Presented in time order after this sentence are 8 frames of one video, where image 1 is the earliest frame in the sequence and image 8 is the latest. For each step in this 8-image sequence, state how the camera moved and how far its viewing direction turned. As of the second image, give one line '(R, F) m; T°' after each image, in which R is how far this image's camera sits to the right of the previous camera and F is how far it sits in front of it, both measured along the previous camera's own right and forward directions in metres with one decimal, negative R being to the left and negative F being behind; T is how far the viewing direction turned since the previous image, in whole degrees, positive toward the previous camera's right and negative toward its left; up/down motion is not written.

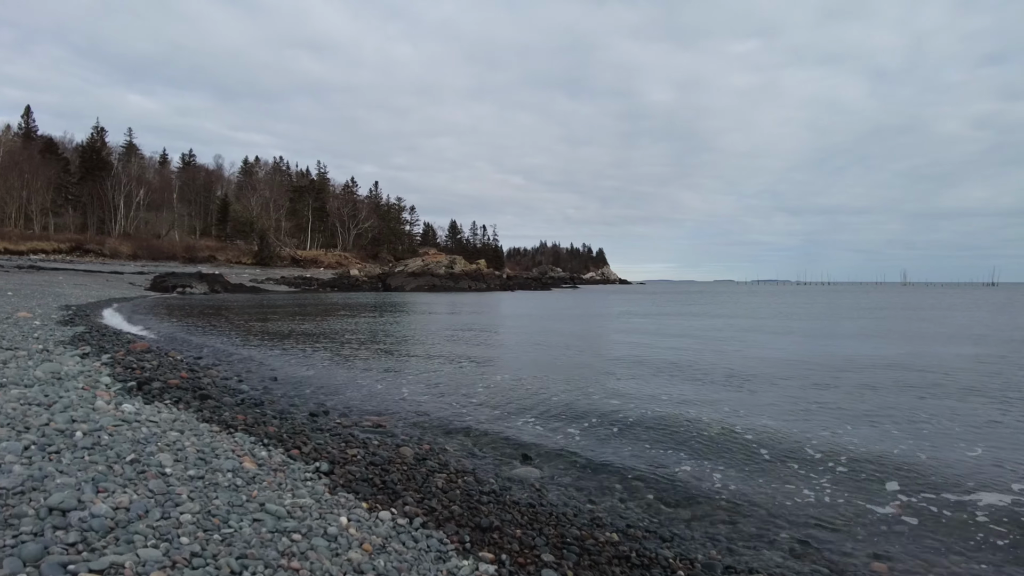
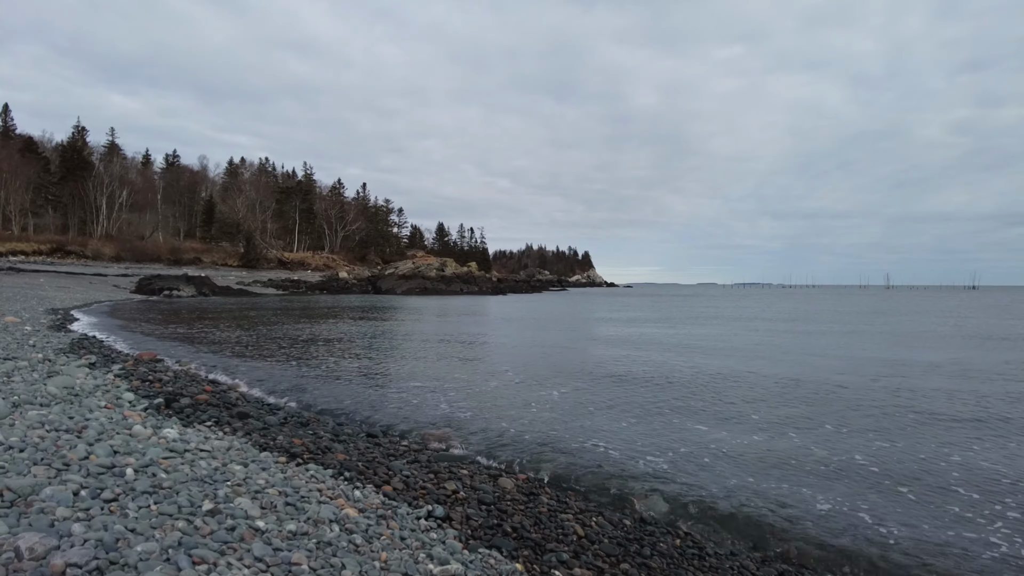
(-0.9, +0.8) m; +1°
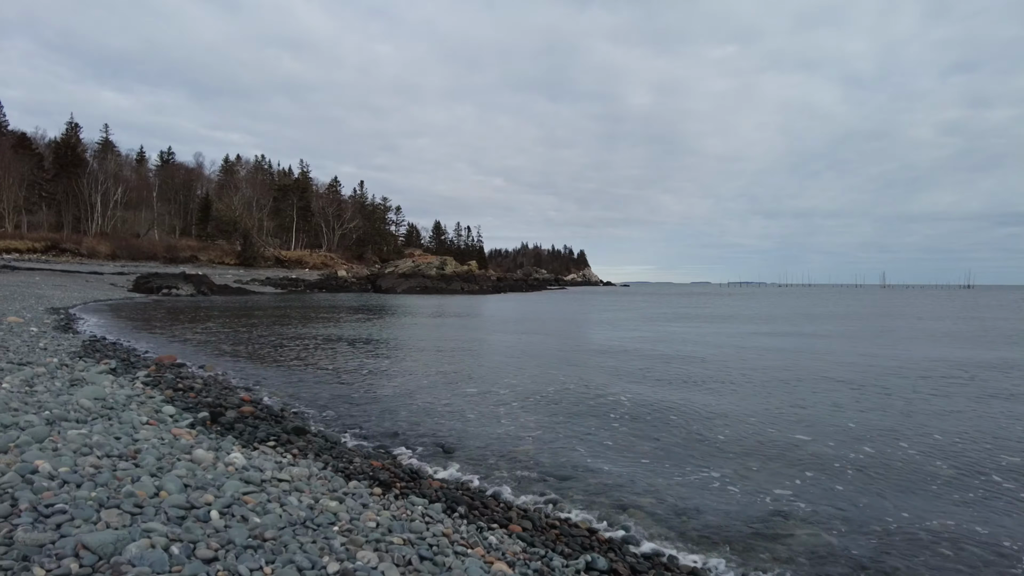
(-0.8, +0.6) m; +1°
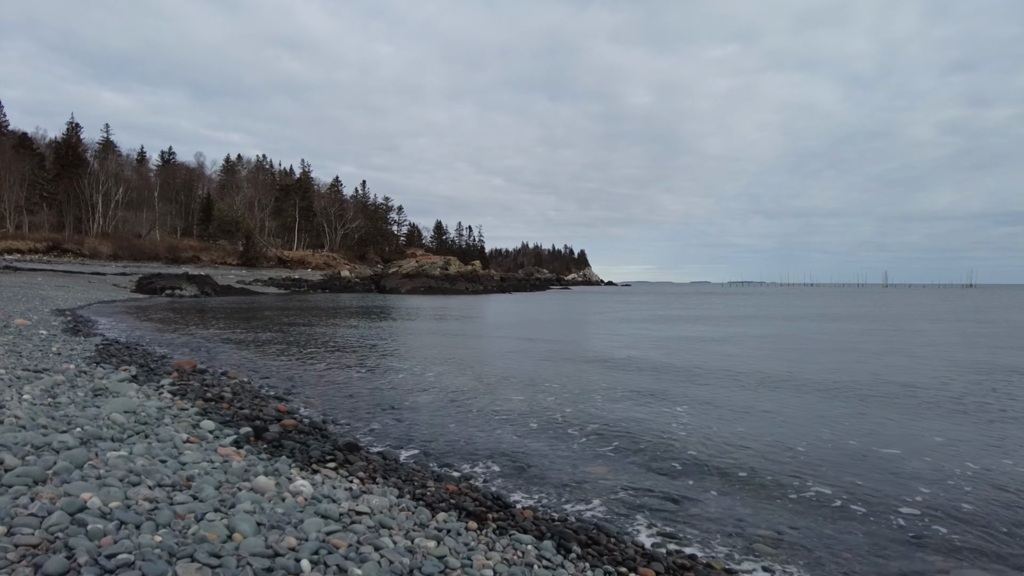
(-0.6, +0.5) m; 0°
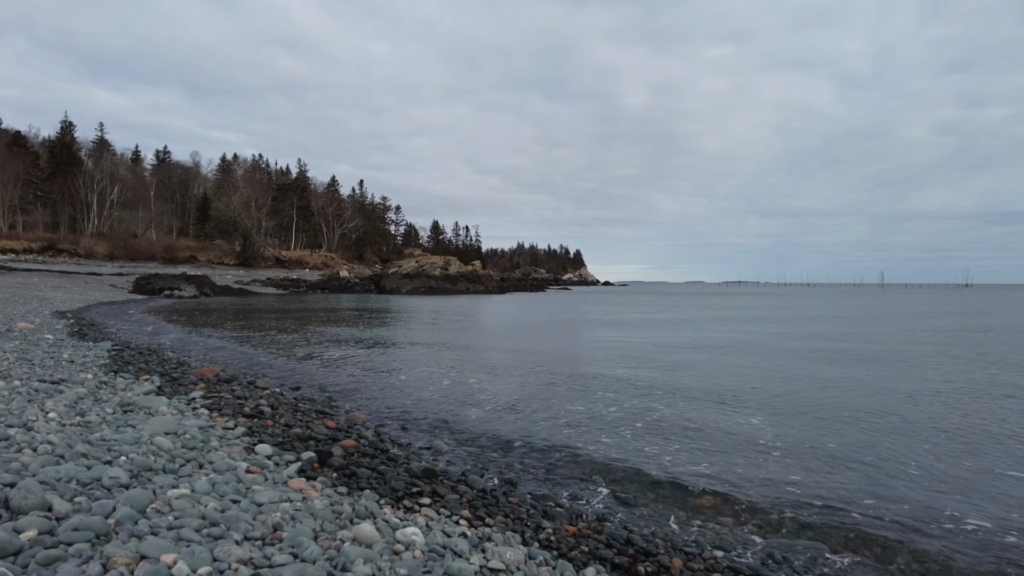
(-0.8, +0.6) m; 0°
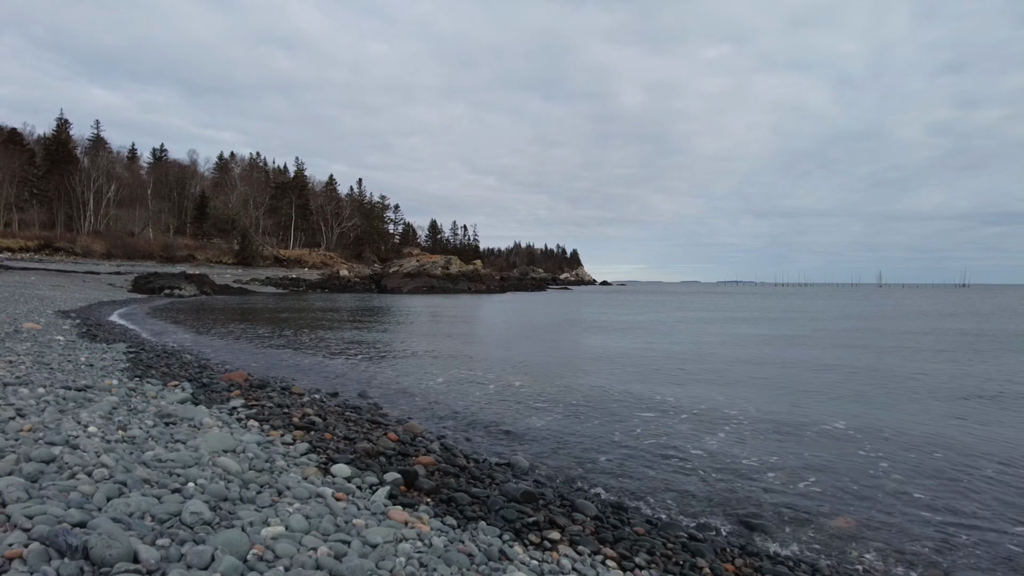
(-0.8, +0.6) m; 0°
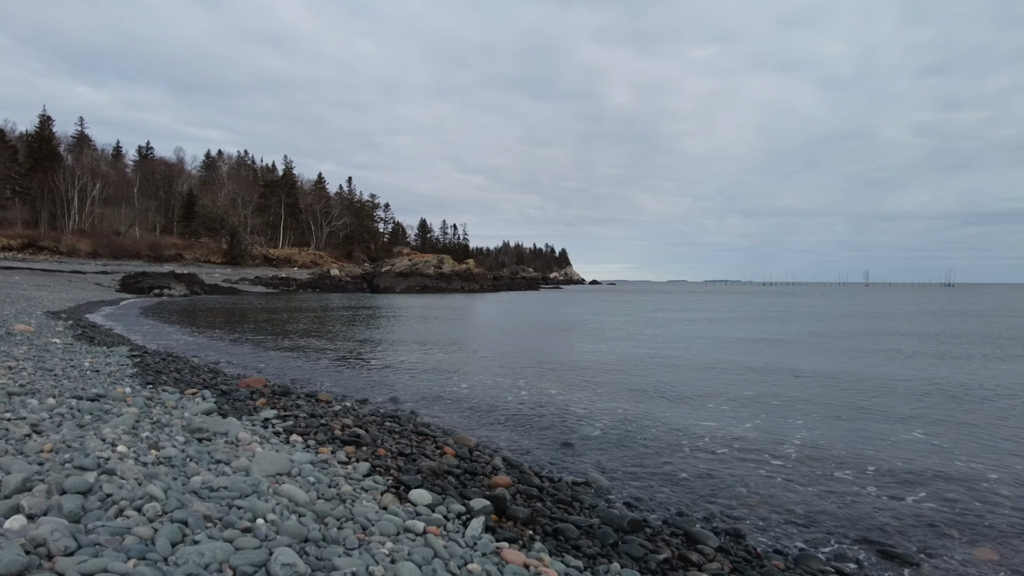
(-0.7, +0.6) m; +1°
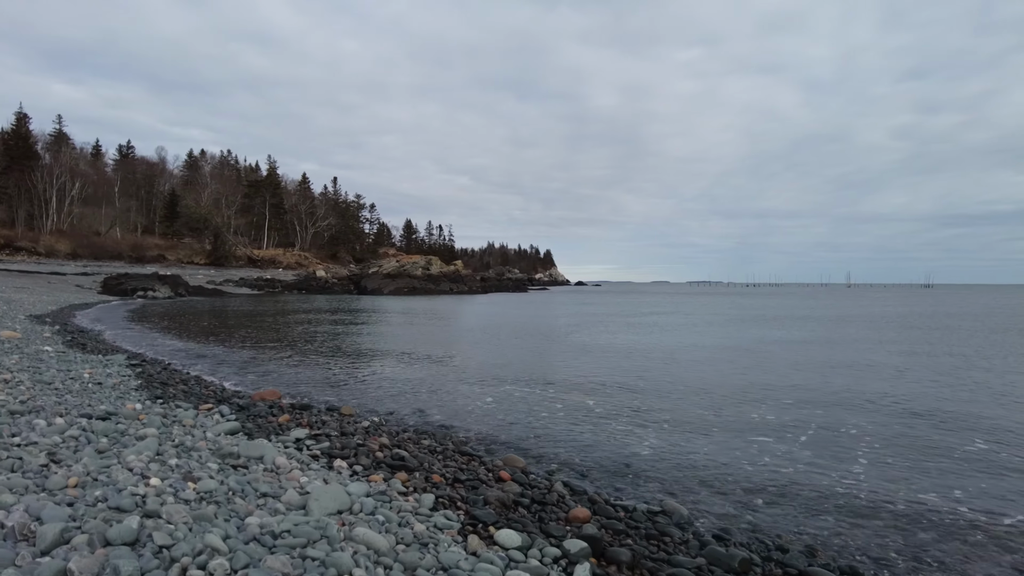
(-0.6, +0.4) m; +1°
